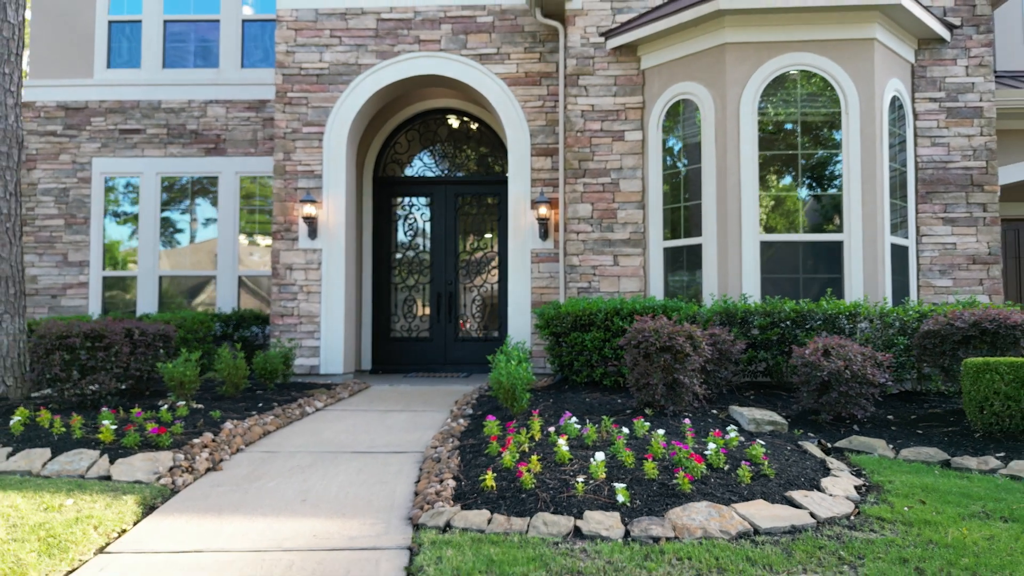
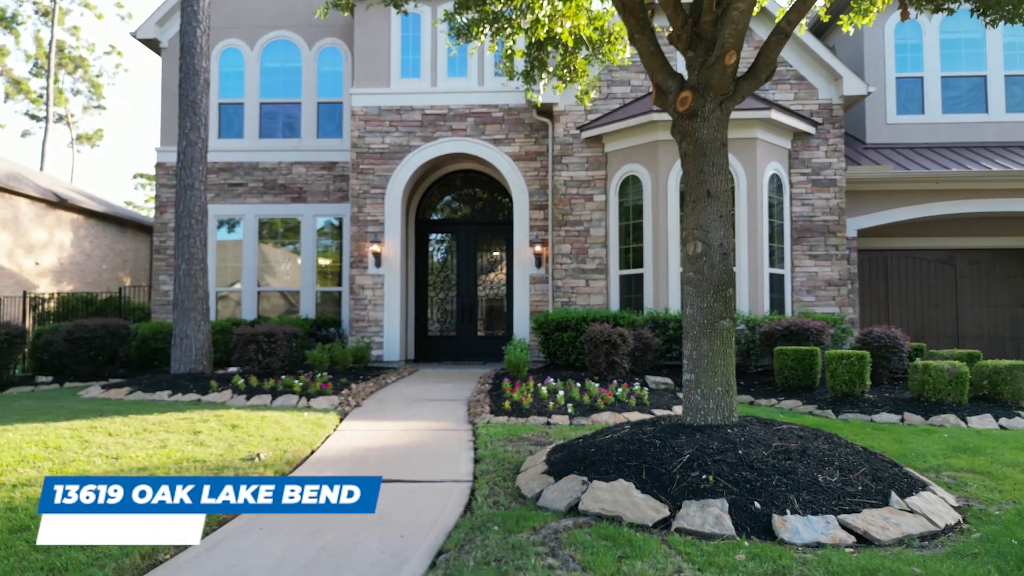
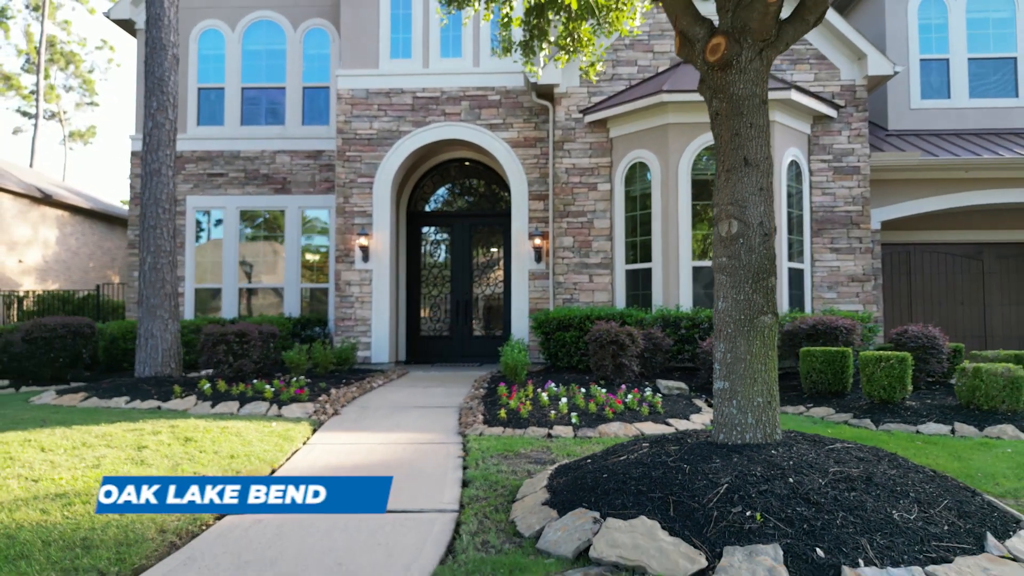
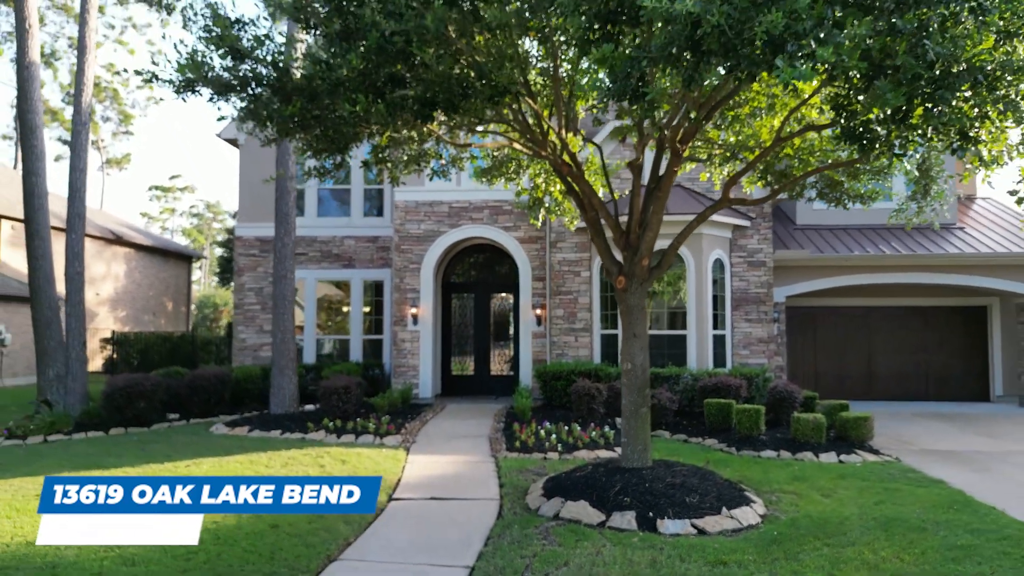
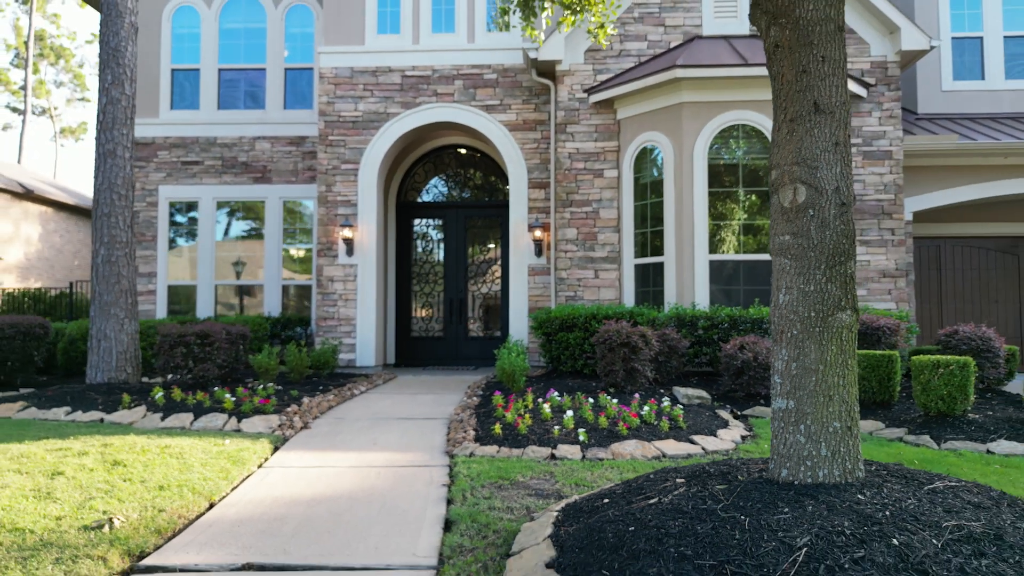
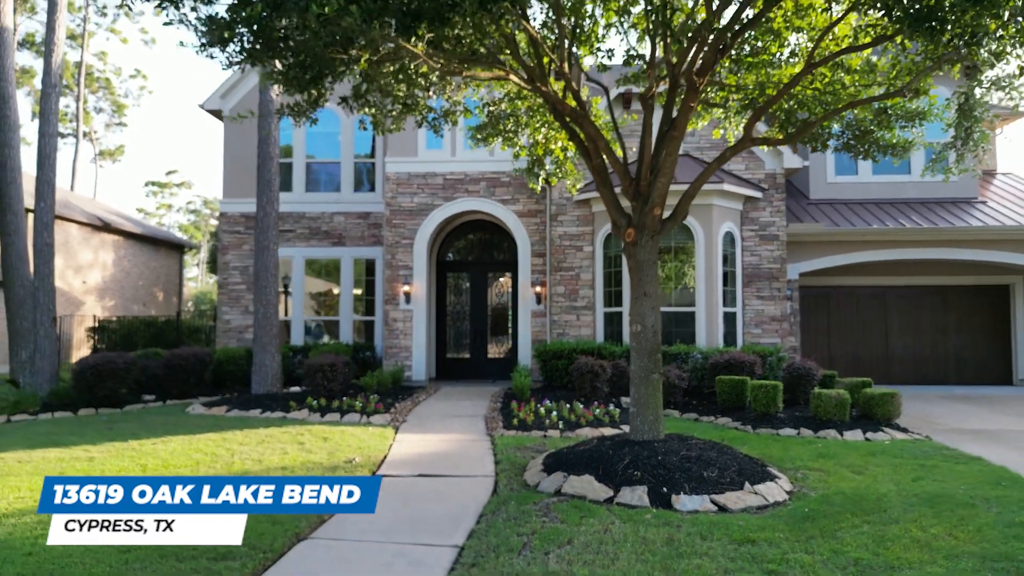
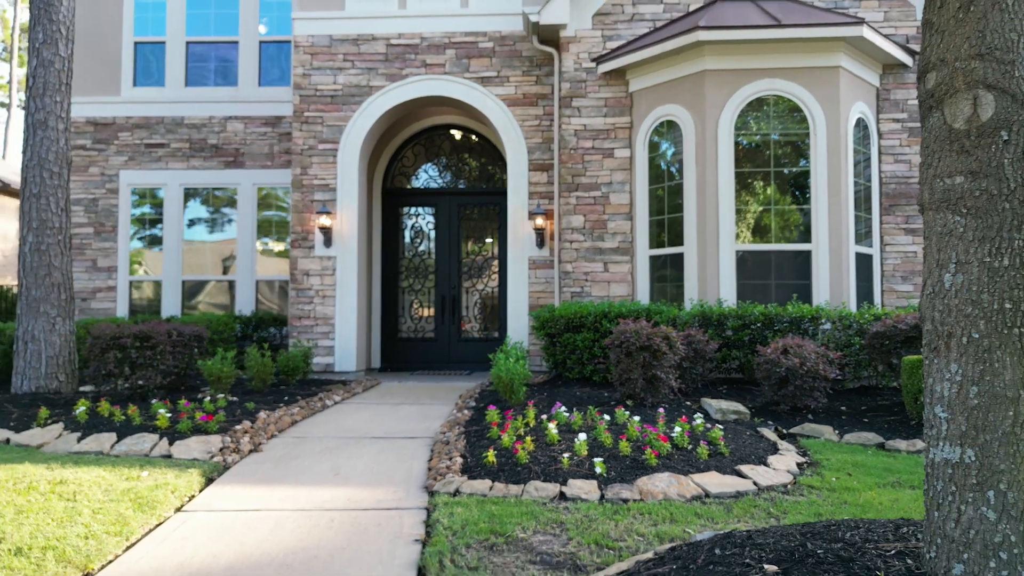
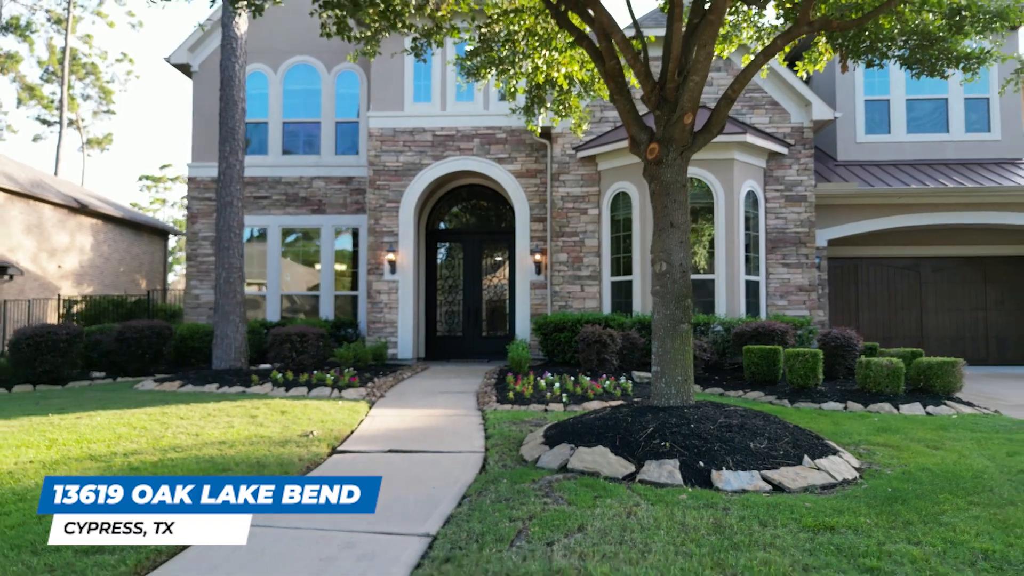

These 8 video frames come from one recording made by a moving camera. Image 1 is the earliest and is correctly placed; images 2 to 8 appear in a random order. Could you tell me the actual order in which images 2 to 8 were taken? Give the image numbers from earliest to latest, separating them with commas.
7, 5, 3, 2, 8, 6, 4
